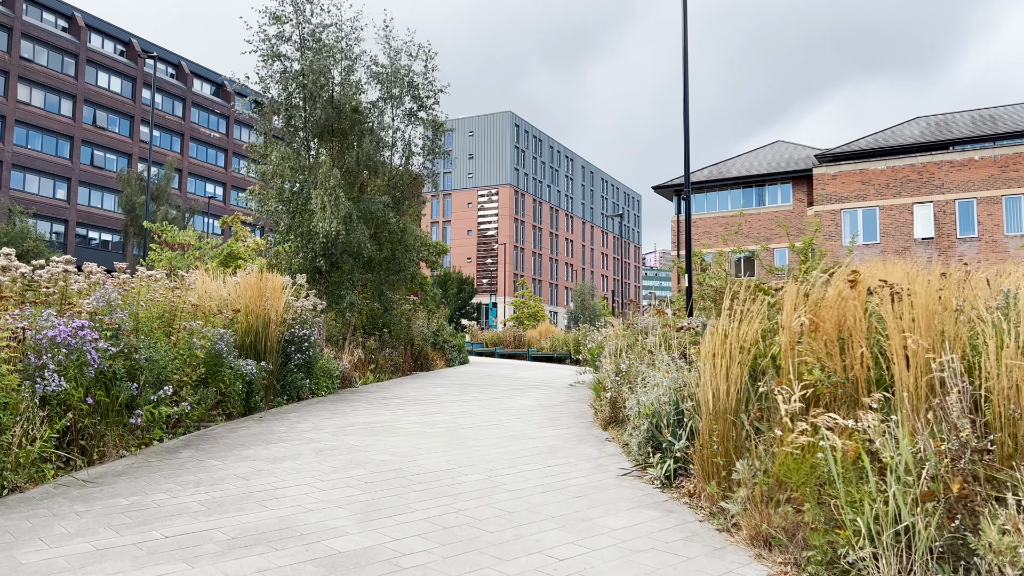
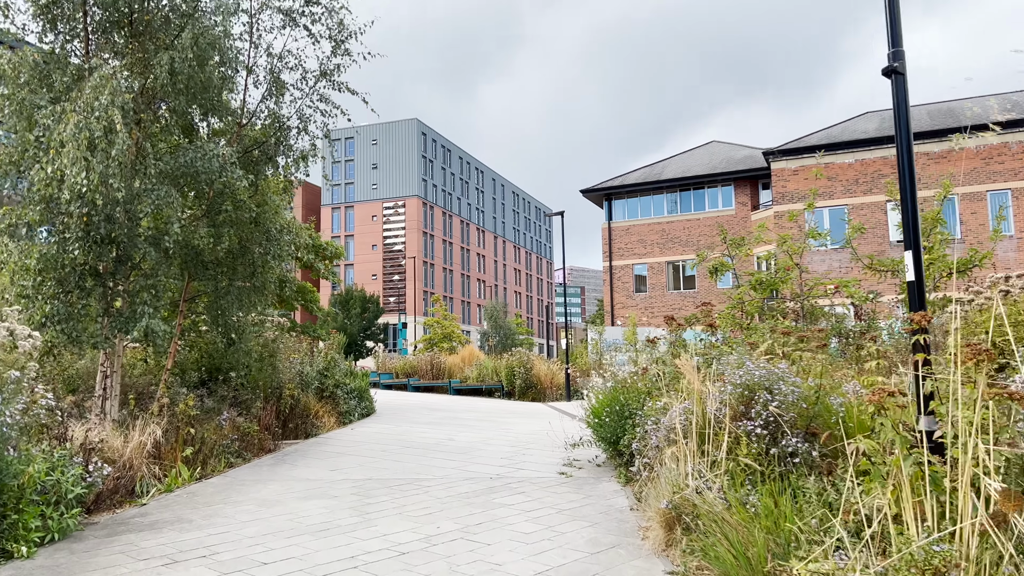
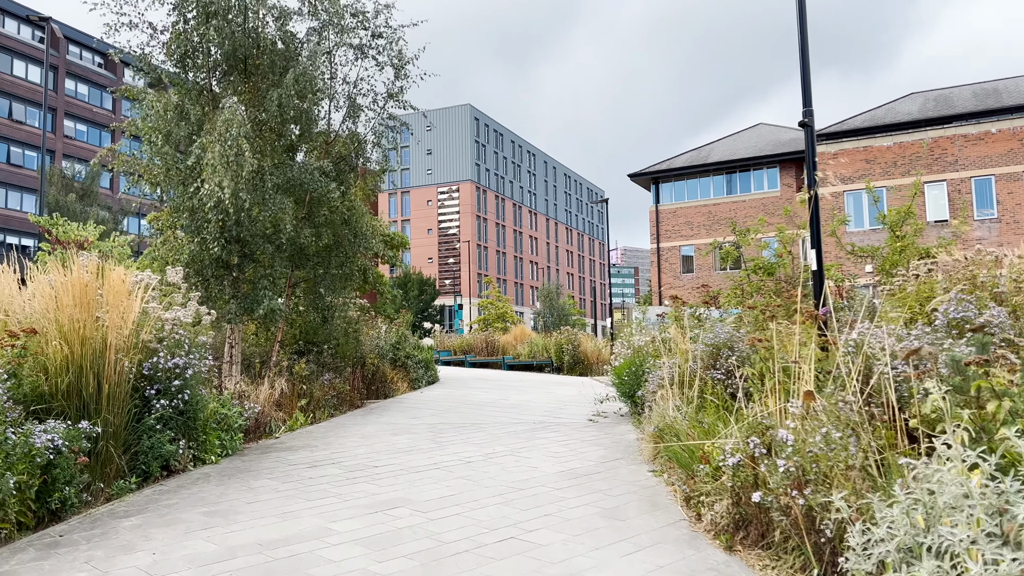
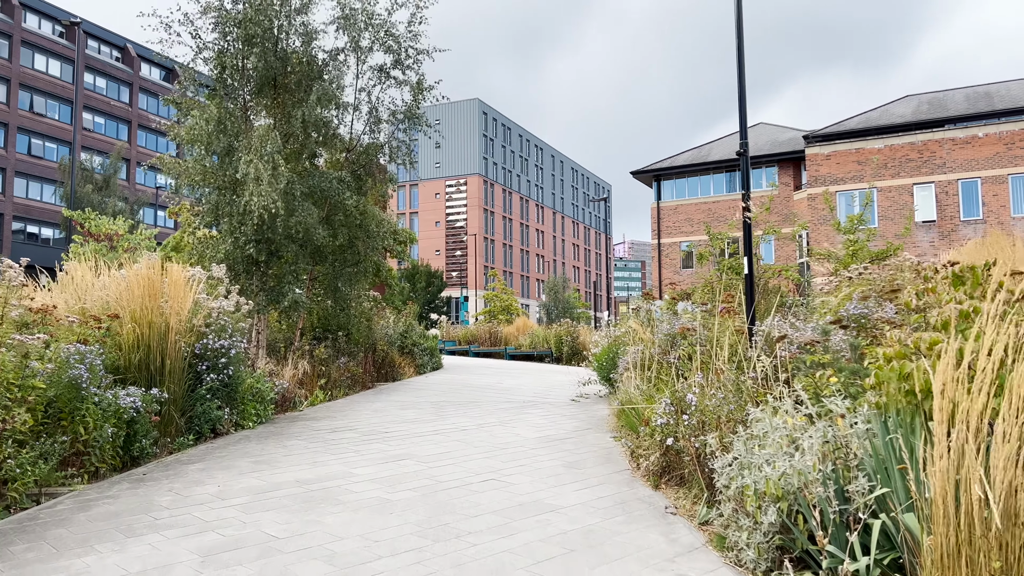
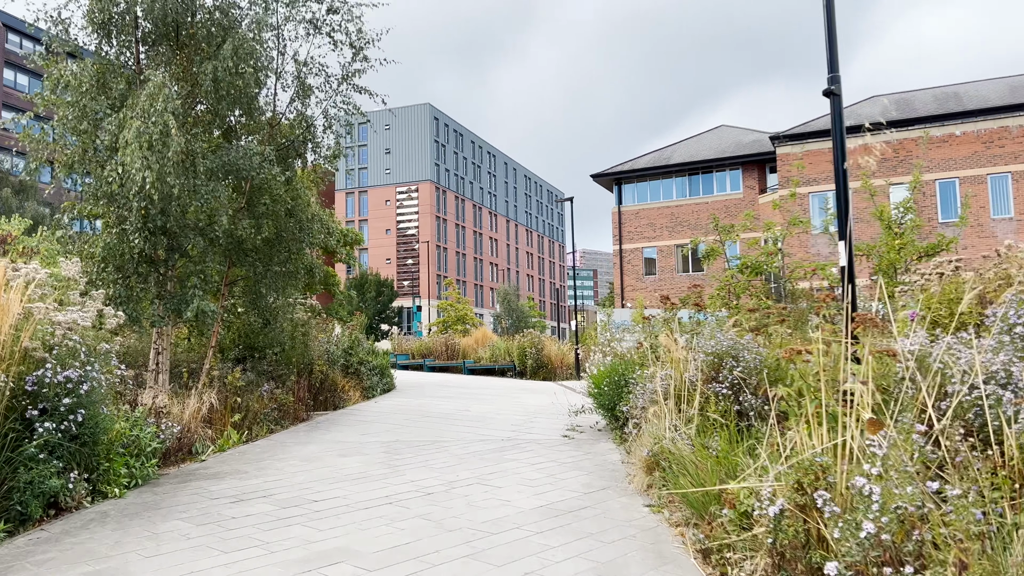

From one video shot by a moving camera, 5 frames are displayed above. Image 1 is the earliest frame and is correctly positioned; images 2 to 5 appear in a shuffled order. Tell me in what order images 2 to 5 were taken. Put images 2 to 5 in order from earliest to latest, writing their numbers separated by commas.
4, 3, 5, 2
